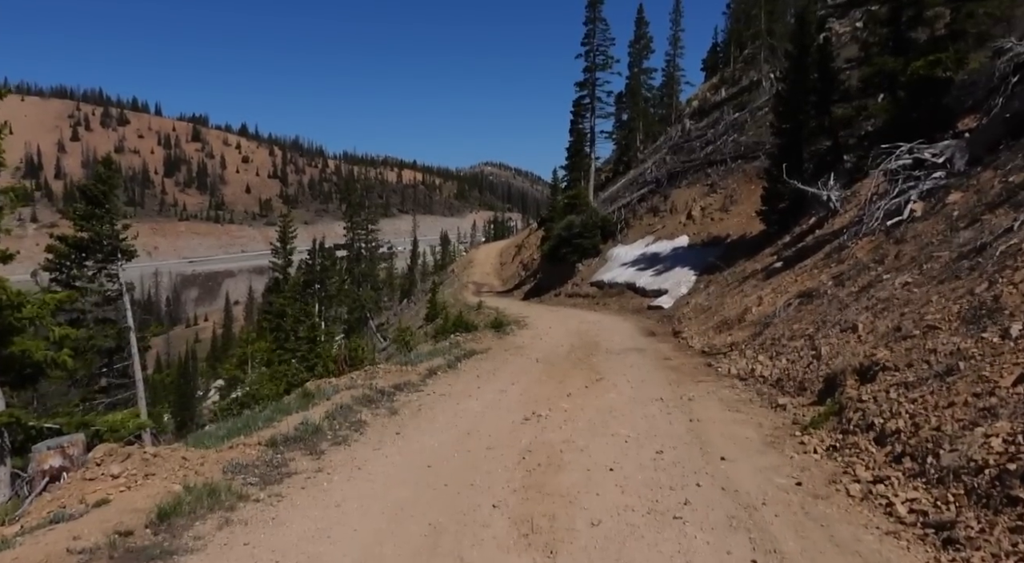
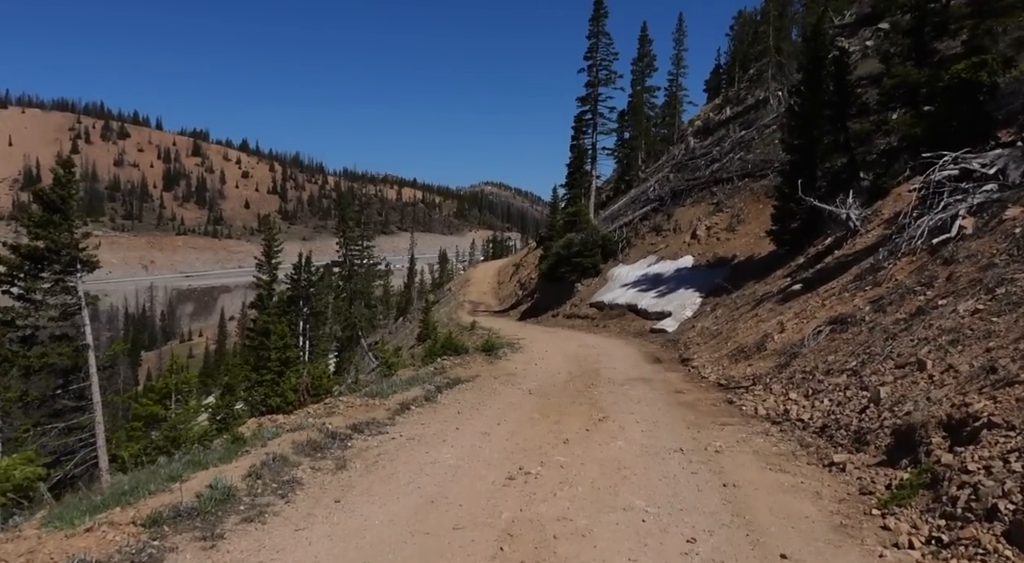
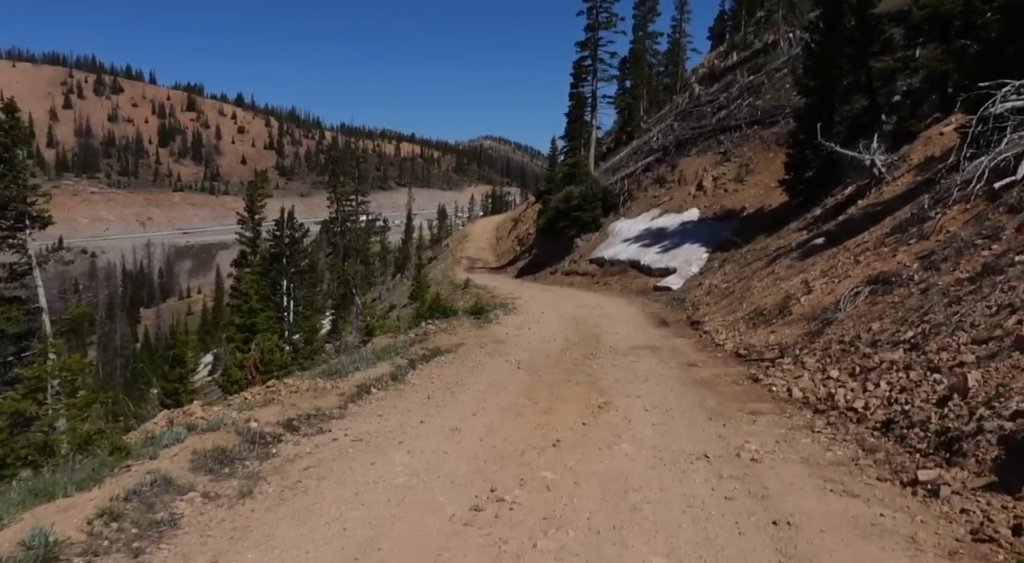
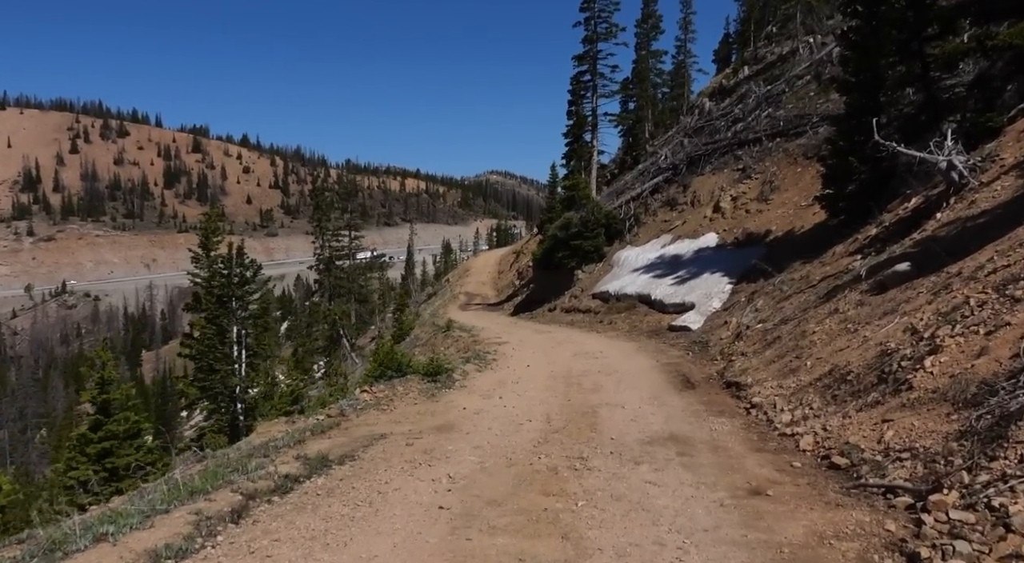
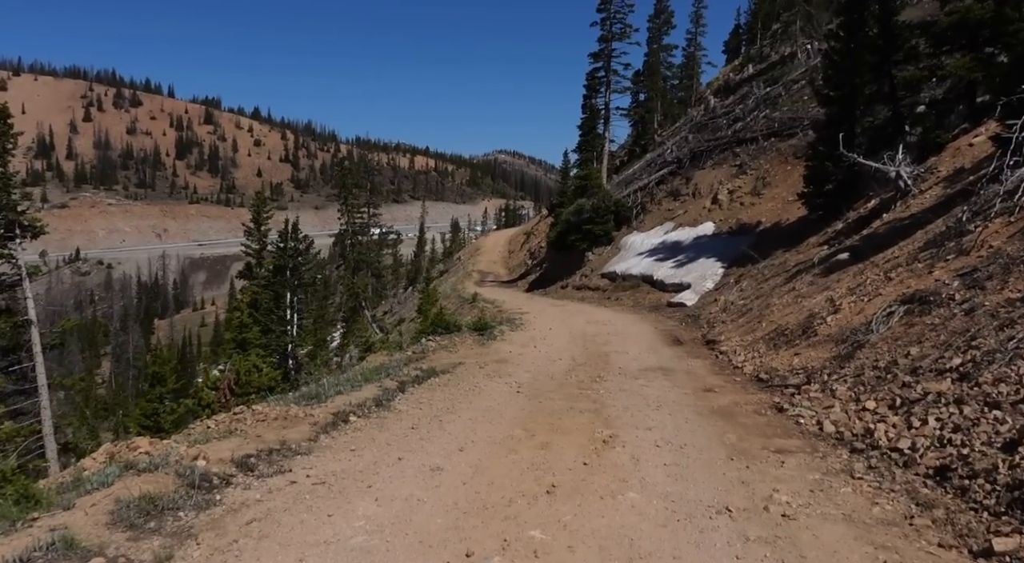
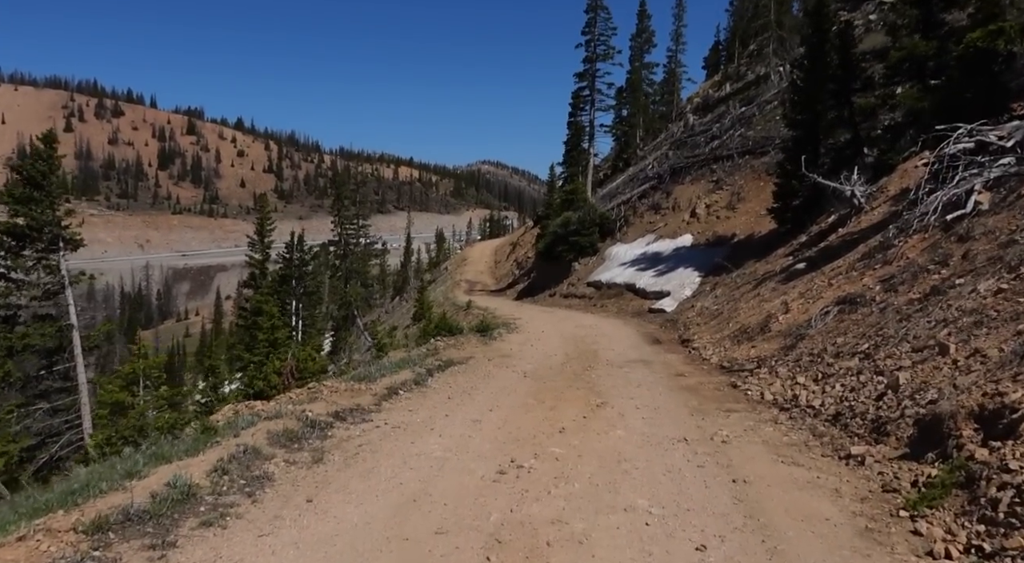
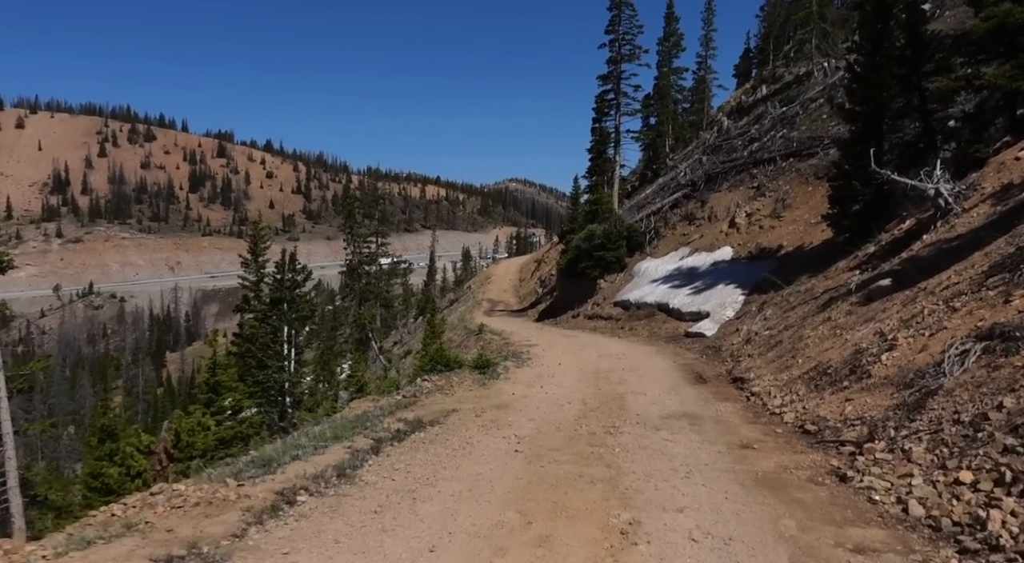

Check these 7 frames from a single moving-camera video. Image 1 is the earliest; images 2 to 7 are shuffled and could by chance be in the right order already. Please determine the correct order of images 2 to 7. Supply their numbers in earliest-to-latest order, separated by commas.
2, 6, 3, 5, 7, 4
